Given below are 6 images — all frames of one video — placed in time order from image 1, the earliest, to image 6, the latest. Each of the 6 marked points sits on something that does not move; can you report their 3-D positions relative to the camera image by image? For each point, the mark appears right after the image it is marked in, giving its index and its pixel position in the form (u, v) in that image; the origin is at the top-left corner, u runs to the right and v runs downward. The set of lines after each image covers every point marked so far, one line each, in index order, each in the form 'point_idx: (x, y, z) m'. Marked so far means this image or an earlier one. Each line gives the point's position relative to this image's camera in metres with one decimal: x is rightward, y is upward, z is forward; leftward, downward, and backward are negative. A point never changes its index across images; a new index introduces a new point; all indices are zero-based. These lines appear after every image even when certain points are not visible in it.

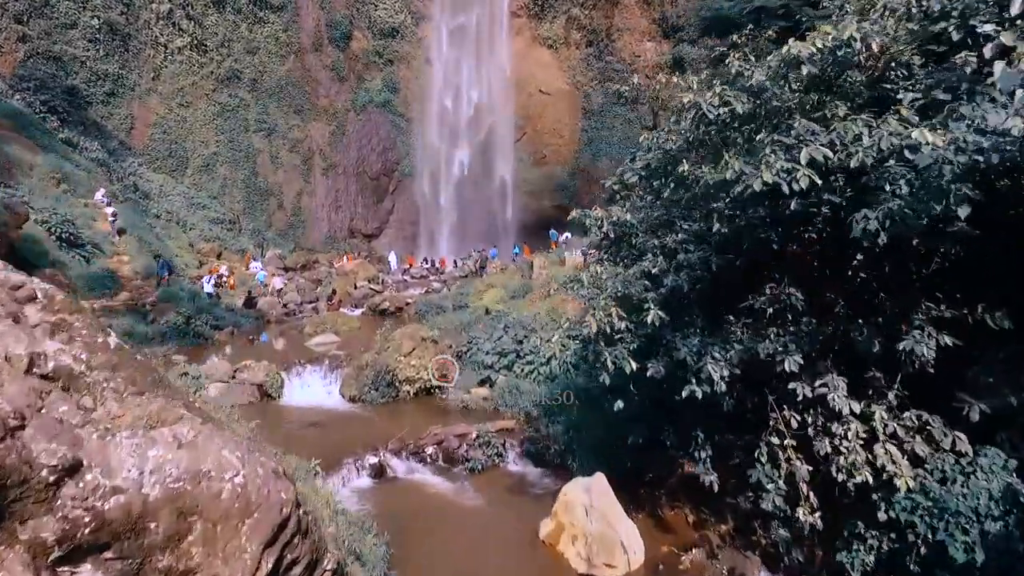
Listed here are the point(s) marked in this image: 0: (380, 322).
0: (-3.8, -1.0, +15.7) m
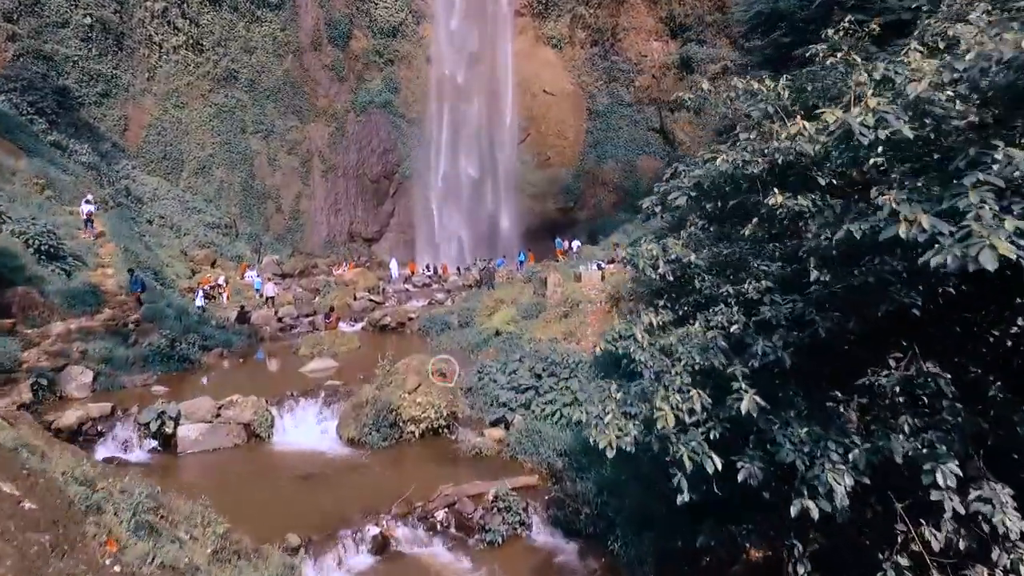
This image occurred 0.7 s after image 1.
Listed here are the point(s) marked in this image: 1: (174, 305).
0: (-3.6, -1.4, +14.7) m
1: (-8.9, -0.5, +14.4) m
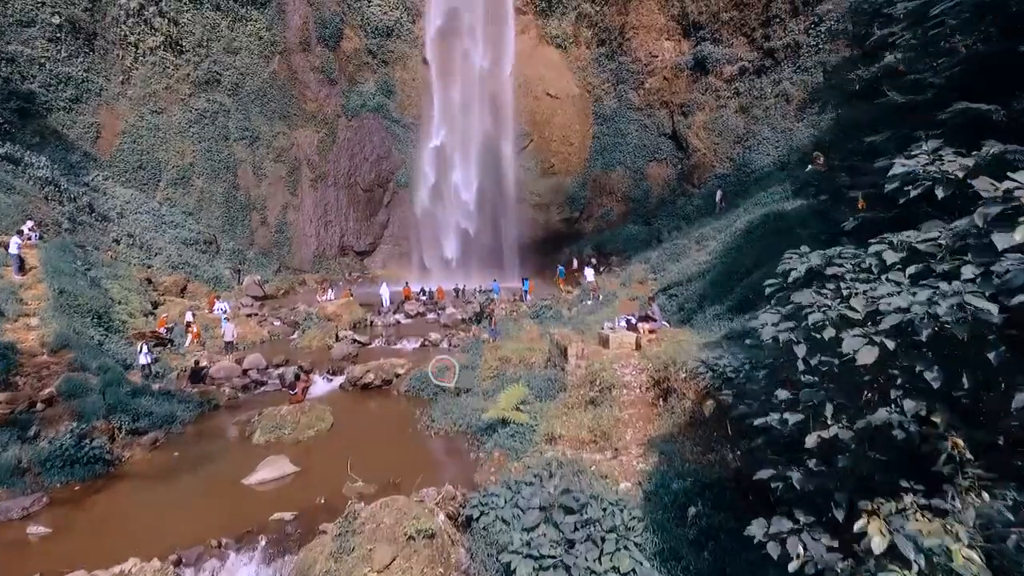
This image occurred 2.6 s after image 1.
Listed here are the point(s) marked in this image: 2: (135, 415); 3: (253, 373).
0: (-3.4, -2.6, +12.2) m
1: (-8.7, -1.7, +11.9) m
2: (-6.9, -2.3, +10.2) m
3: (-6.5, -2.2, +13.9) m
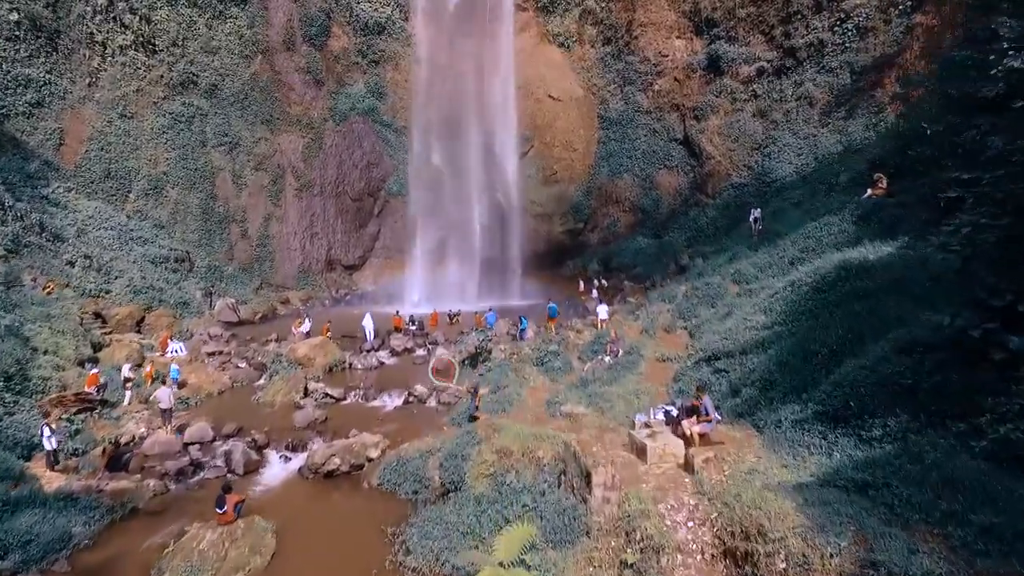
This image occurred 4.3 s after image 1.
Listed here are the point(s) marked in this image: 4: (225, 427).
0: (-3.4, -3.8, +9.6) m
1: (-8.7, -2.9, +9.2) m
2: (-6.9, -3.5, +7.6) m
3: (-6.5, -3.3, +11.2) m
4: (-6.5, -3.1, +12.4) m
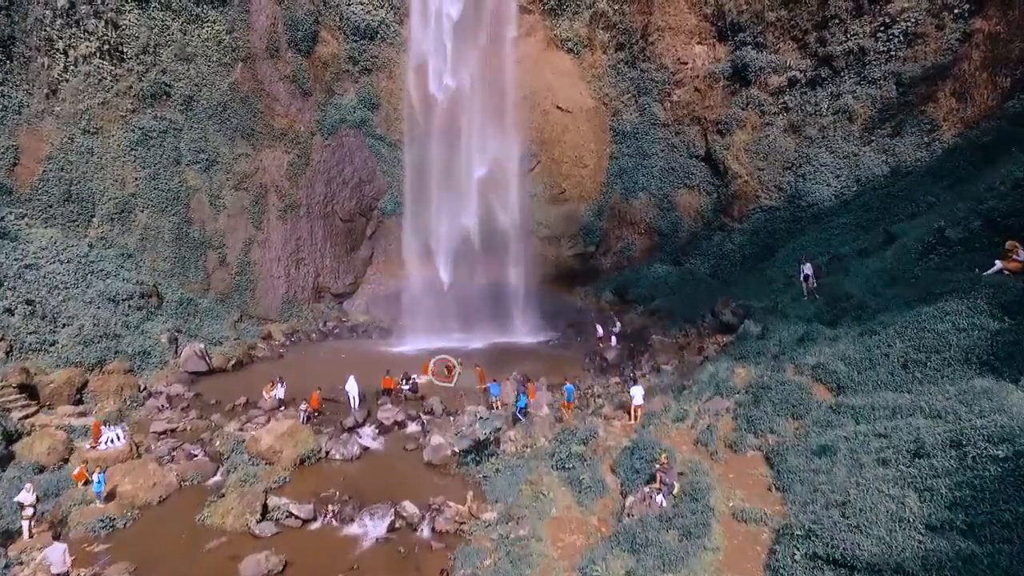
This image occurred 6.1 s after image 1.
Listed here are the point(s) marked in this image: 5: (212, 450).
0: (-3.1, -5.7, +6.4) m
1: (-8.4, -4.8, +6.1) m
2: (-6.6, -5.4, +4.5) m
3: (-6.2, -5.2, +8.1) m
4: (-6.2, -5.0, +9.2) m
5: (-7.9, -4.2, +14.4) m
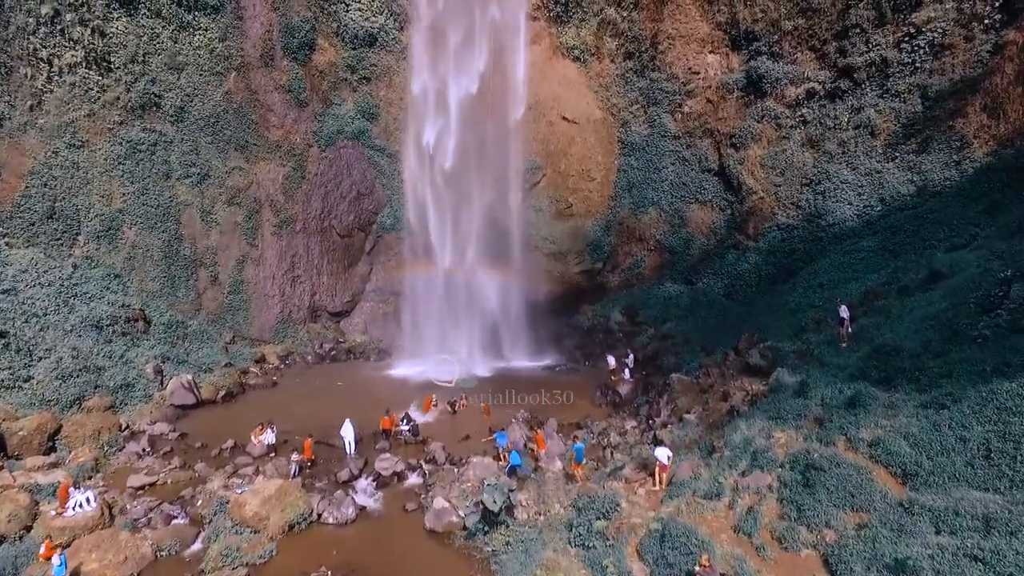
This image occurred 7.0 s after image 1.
0: (-2.8, -6.8, +5.1) m
1: (-8.1, -5.9, +4.8) m
2: (-6.3, -6.5, +3.1) m
3: (-6.0, -6.3, +6.8) m
4: (-5.9, -6.1, +7.9) m
5: (-7.6, -5.3, +13.1) m
